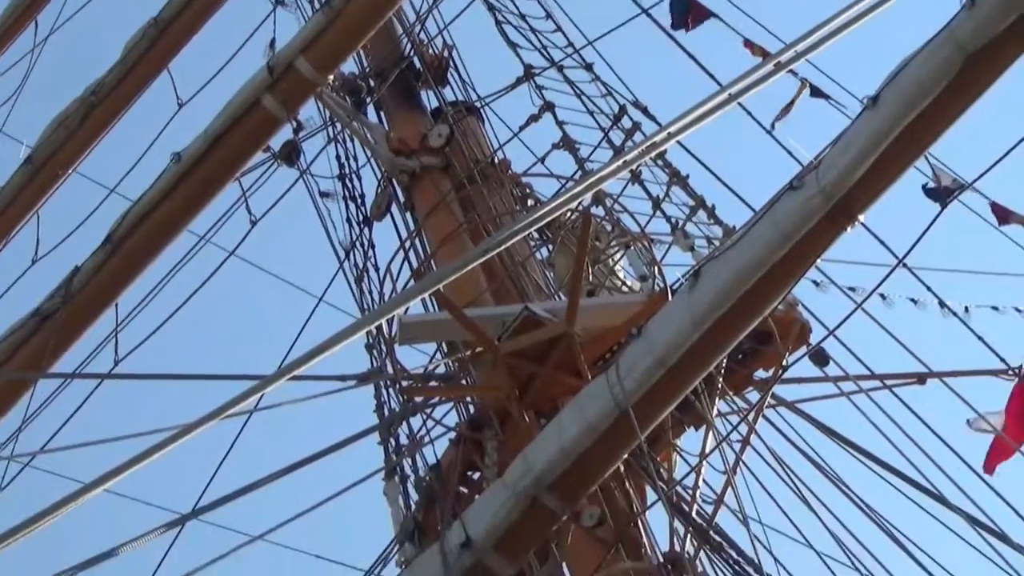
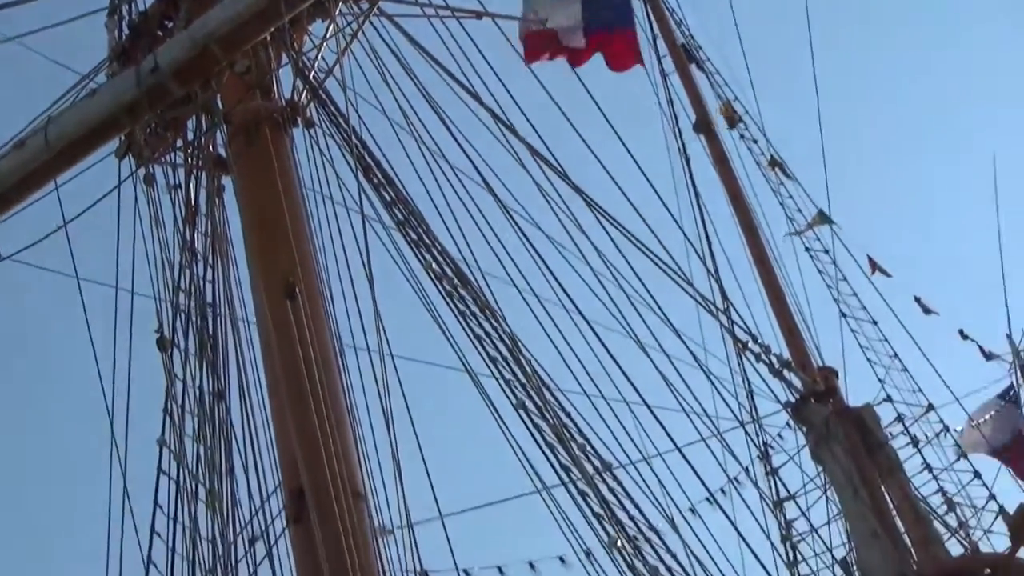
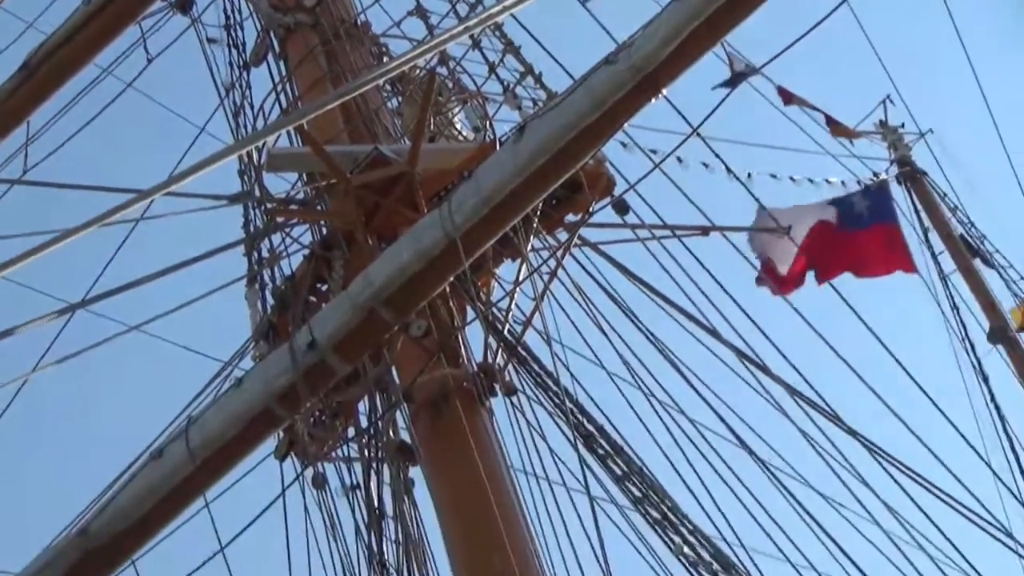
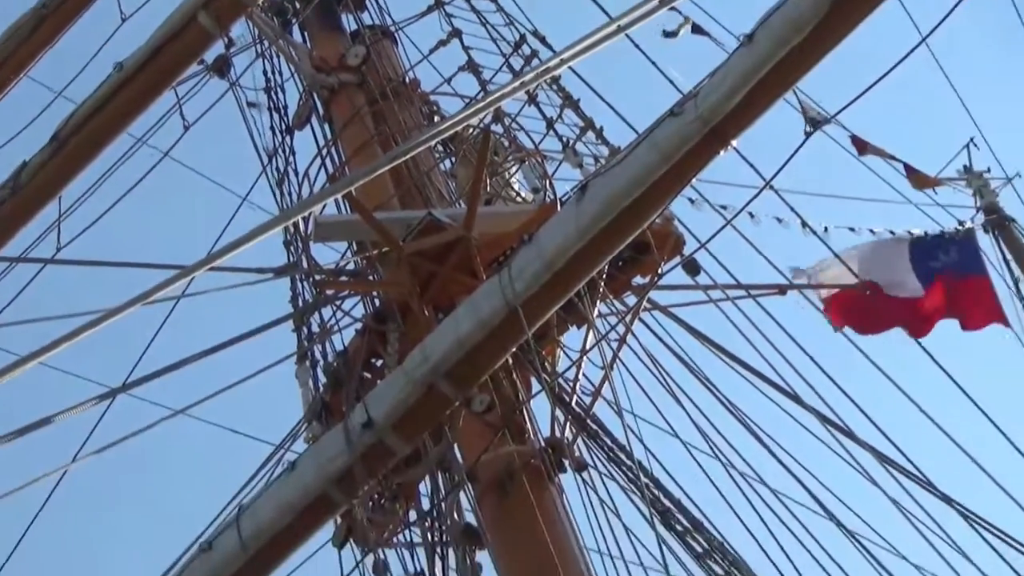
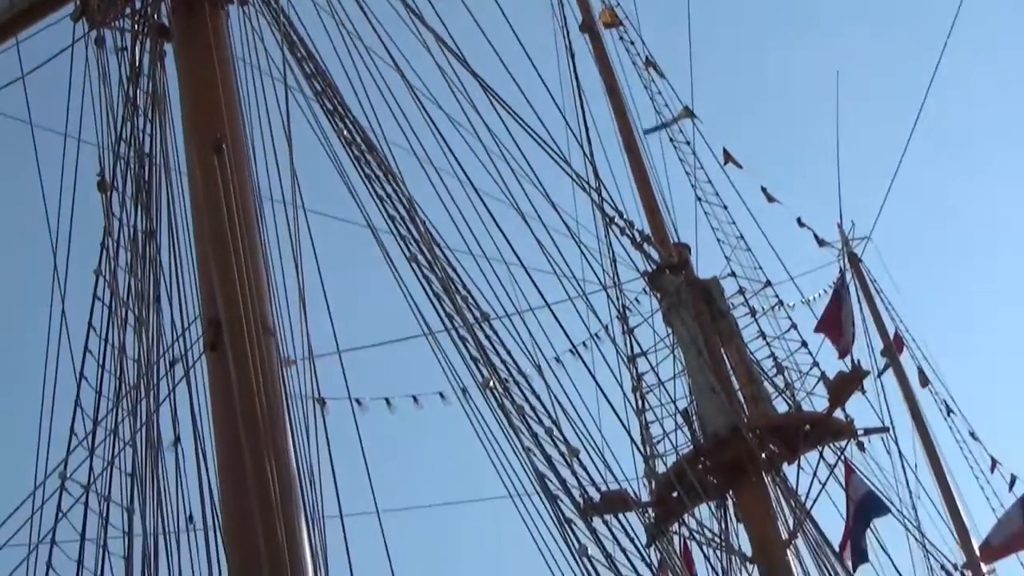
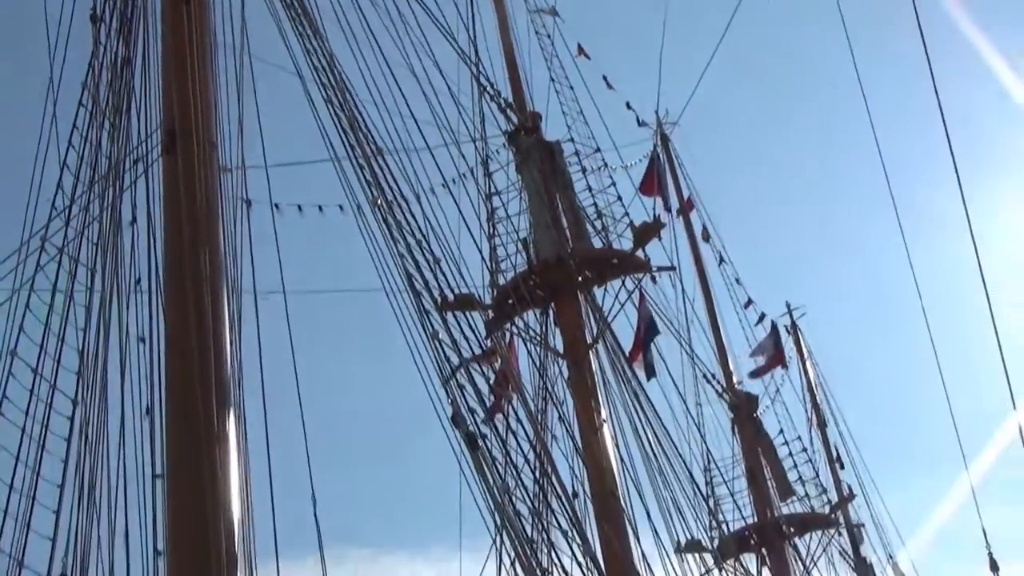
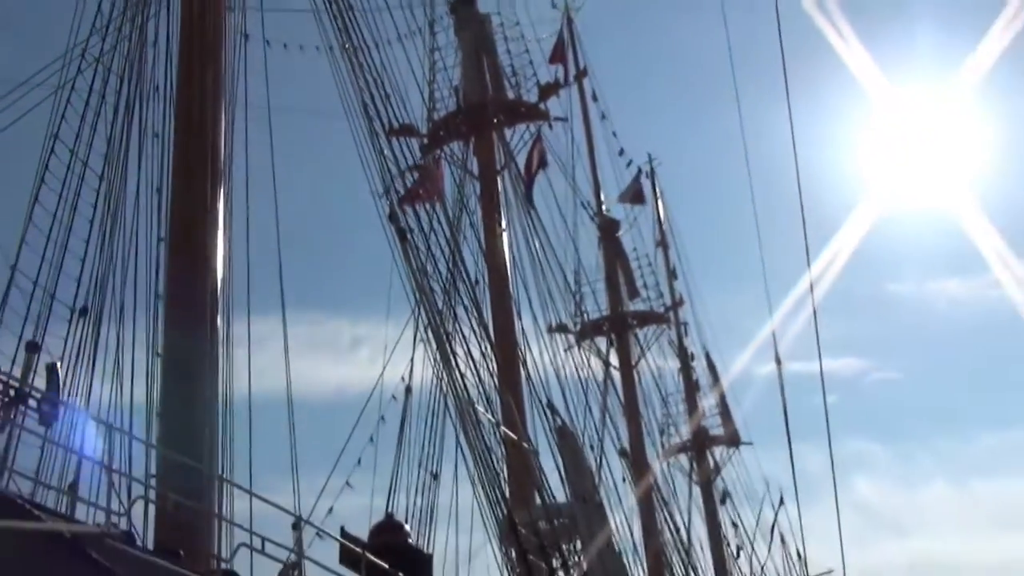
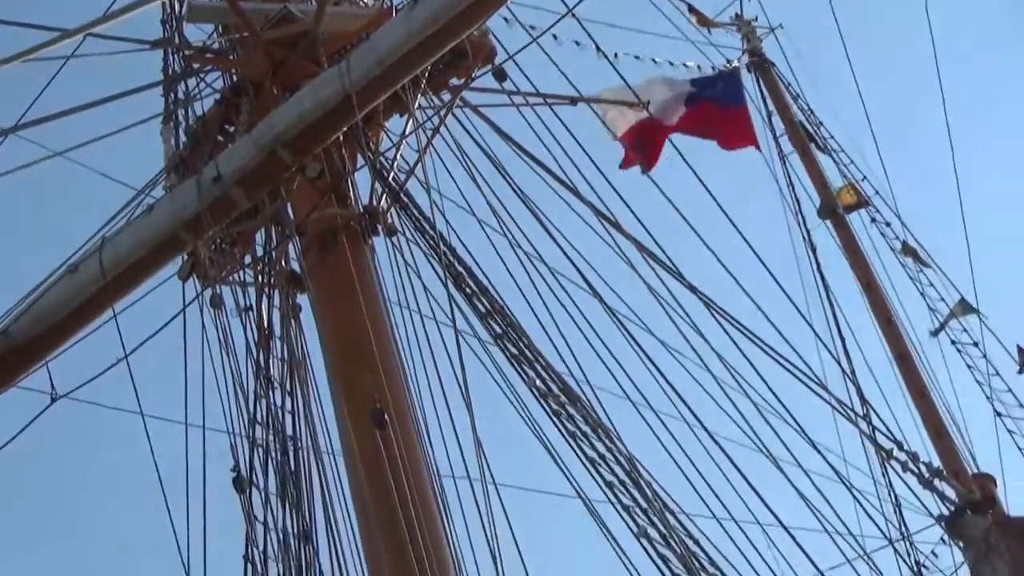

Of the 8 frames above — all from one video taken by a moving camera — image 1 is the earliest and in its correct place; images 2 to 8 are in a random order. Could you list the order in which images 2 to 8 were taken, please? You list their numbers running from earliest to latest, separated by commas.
4, 3, 8, 2, 5, 6, 7
